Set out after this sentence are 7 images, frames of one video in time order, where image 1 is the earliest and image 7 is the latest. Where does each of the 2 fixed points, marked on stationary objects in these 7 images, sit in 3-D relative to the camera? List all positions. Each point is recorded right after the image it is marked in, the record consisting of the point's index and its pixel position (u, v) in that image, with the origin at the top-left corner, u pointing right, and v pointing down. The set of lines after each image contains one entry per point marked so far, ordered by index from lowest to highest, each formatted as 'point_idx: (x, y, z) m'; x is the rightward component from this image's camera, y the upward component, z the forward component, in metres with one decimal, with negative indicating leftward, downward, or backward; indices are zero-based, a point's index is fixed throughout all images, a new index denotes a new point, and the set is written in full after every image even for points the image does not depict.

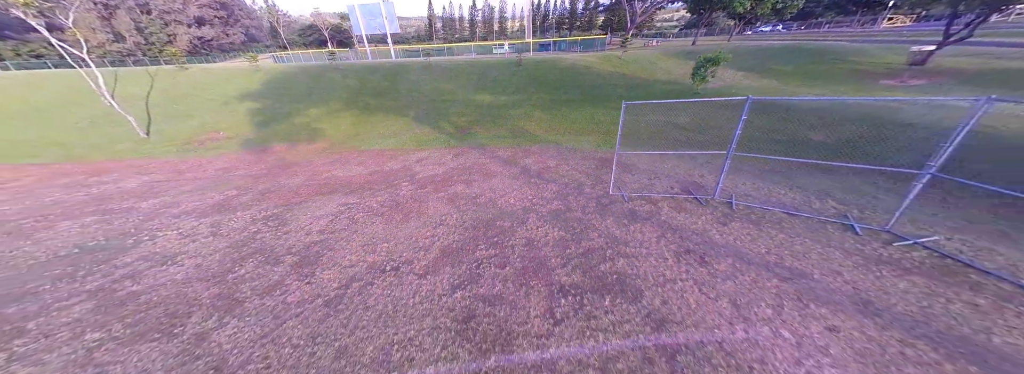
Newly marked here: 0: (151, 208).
0: (-11.8, -0.7, +8.1) m
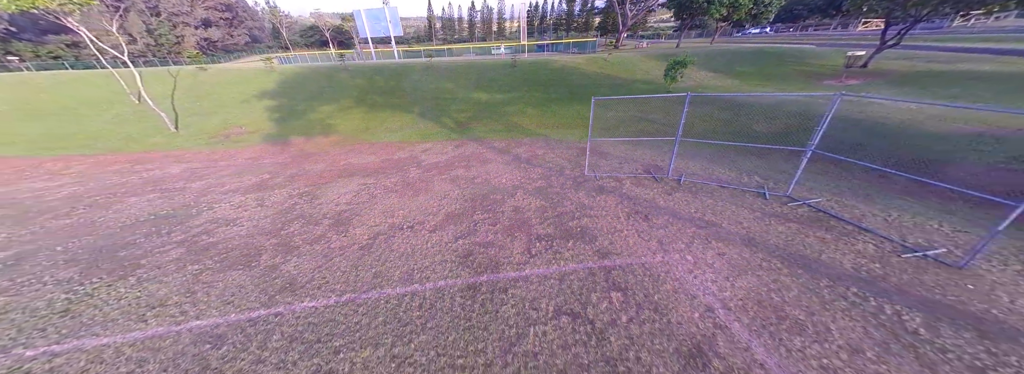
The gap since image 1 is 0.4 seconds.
0: (-12.1, 0.0, +9.6) m
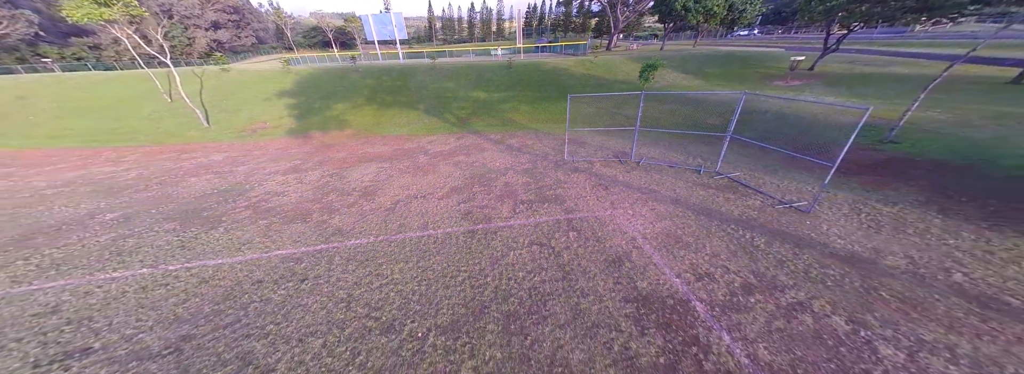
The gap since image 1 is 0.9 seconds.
0: (-12.4, +0.8, +11.6) m
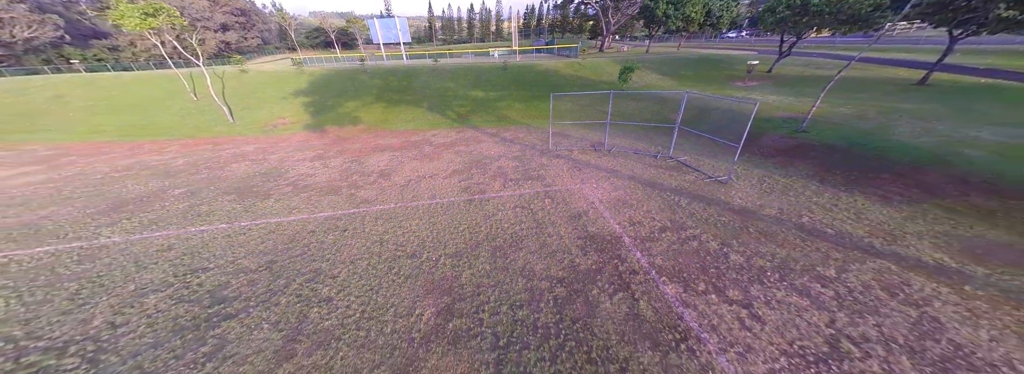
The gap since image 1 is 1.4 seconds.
0: (-12.8, +1.6, +13.6) m
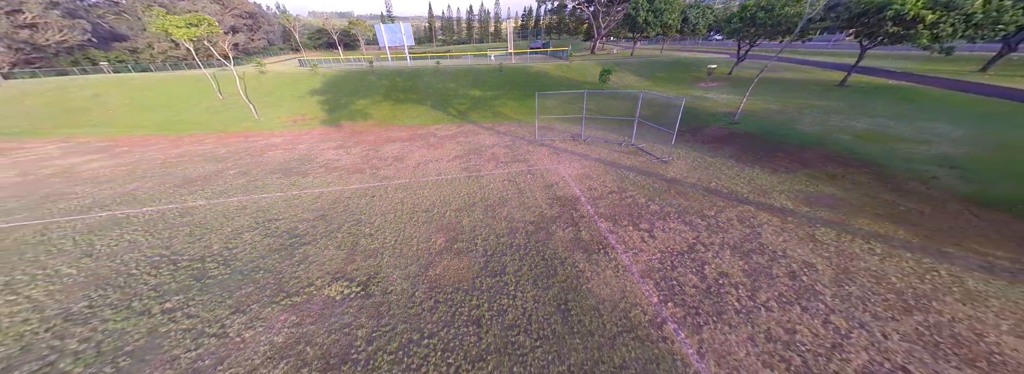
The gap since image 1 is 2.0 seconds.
0: (-13.3, +2.5, +15.9) m
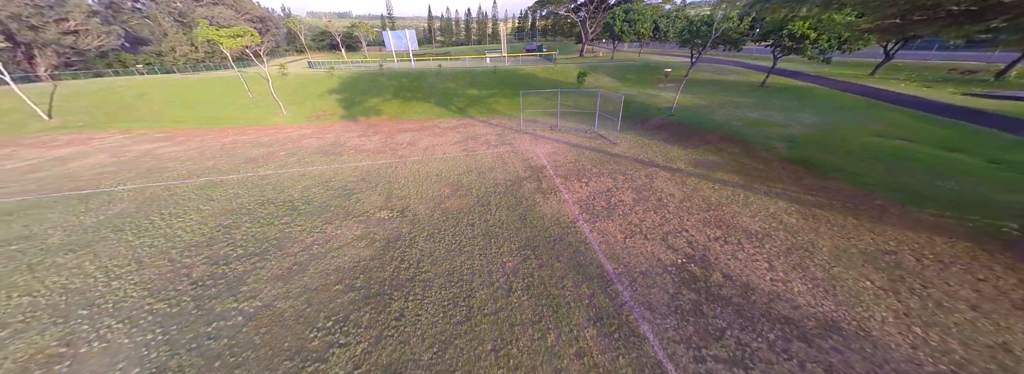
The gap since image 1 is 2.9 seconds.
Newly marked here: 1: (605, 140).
0: (-14.1, +3.9, +19.4) m
1: (+5.7, +2.8, +15.0) m
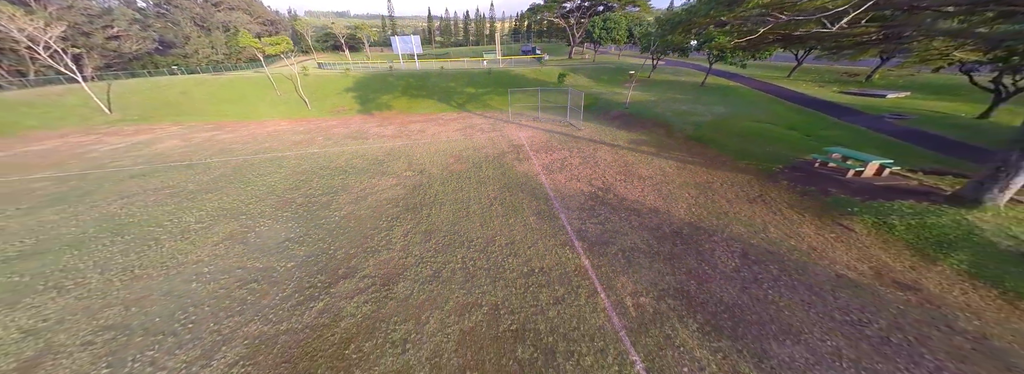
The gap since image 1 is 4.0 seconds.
0: (-15.0, +5.7, +23.6) m
1: (+4.8, +4.6, +19.3) m
